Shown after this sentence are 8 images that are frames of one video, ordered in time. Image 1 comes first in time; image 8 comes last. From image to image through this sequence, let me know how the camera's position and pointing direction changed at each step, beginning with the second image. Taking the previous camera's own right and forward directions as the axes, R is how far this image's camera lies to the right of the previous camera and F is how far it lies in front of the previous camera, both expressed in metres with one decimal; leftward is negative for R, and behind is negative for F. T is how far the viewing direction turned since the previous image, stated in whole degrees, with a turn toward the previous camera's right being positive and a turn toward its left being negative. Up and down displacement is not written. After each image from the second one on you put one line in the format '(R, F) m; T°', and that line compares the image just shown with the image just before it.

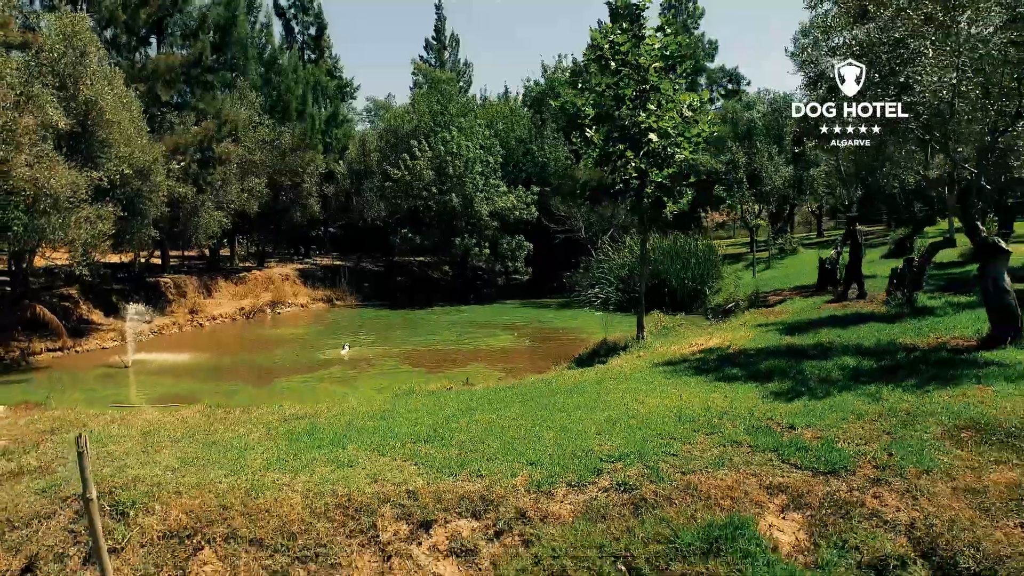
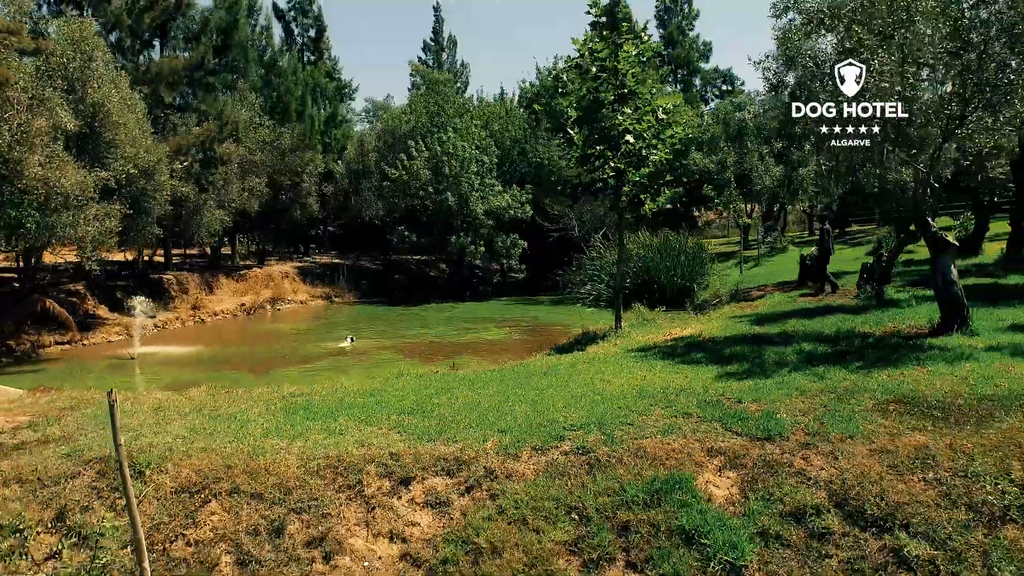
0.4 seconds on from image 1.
(+0.3, -0.8) m; 0°
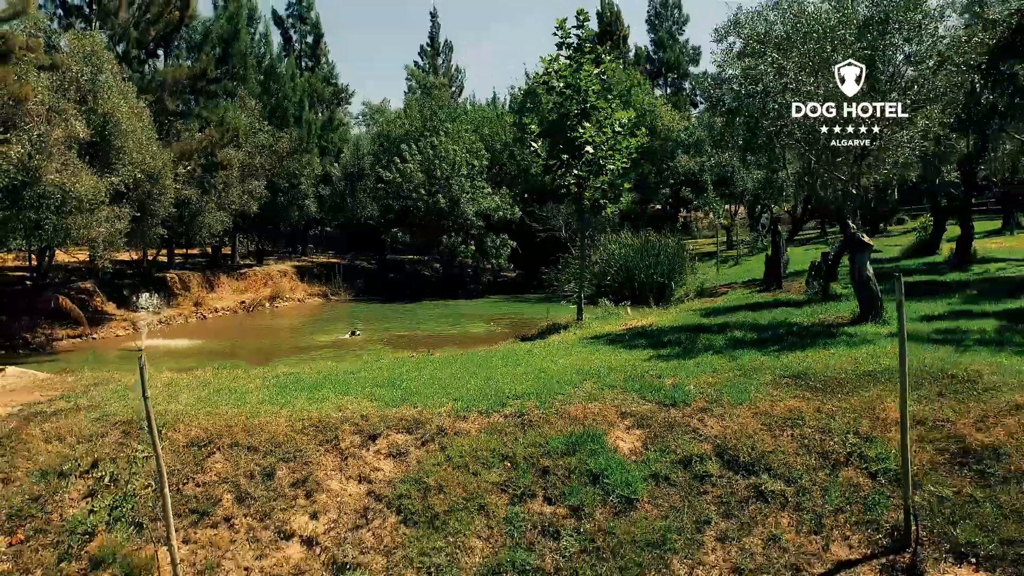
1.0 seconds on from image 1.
(+0.7, -1.5) m; 0°
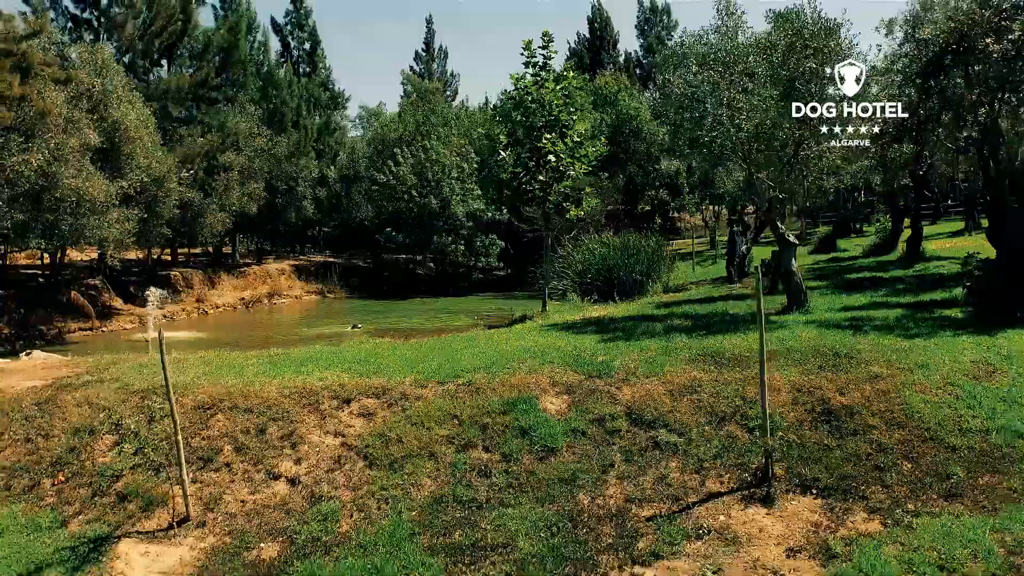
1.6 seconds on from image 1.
(+0.8, -1.7) m; 0°
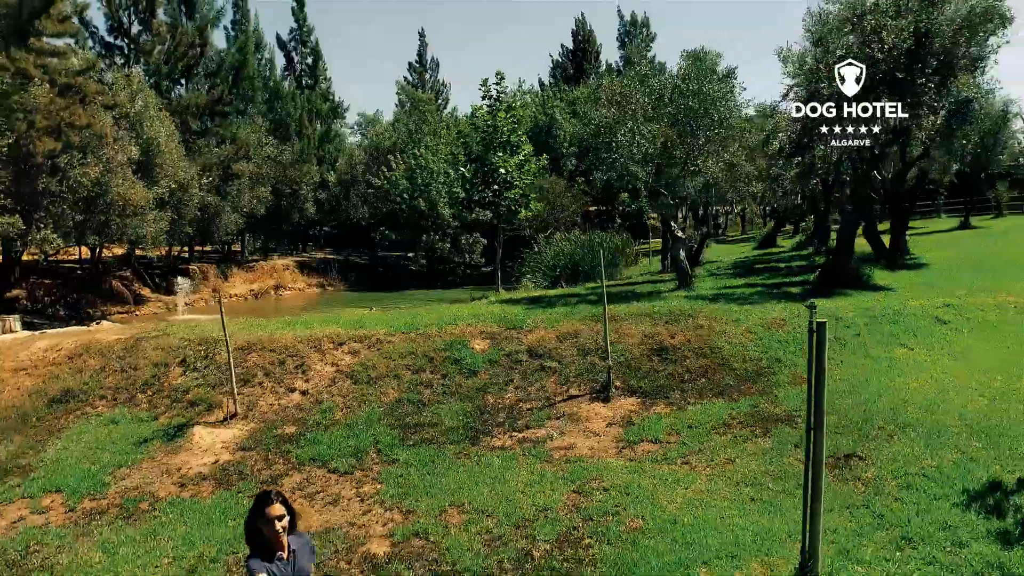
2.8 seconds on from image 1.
(+1.5, -4.6) m; 0°
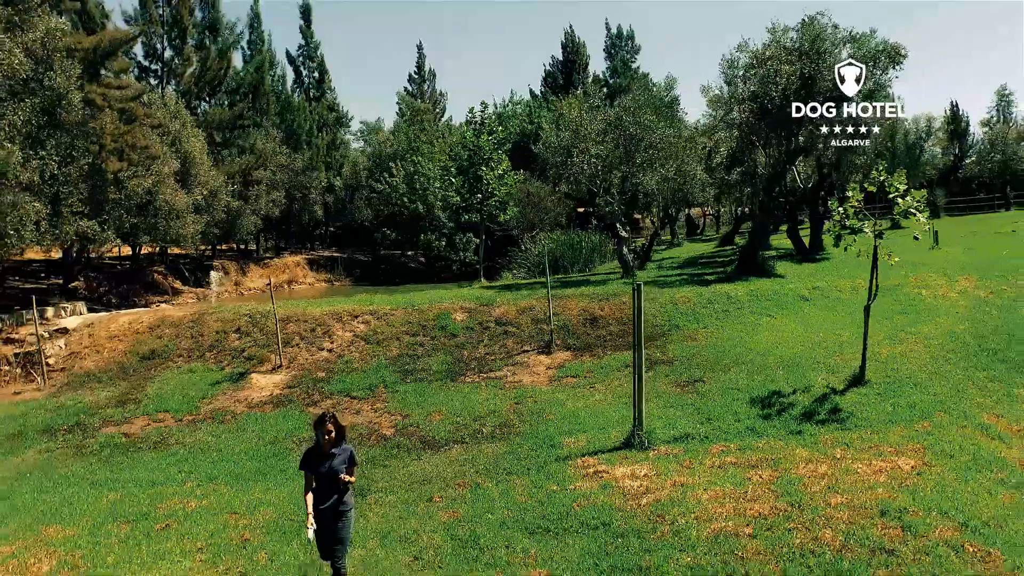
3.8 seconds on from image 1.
(+0.9, -4.8) m; 0°
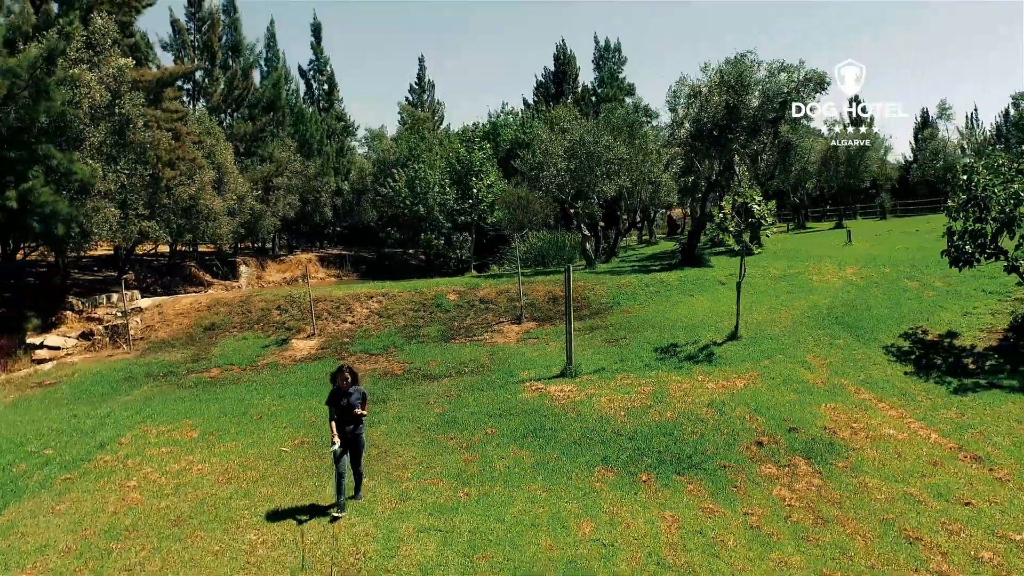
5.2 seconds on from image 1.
(+0.8, -5.3) m; 0°
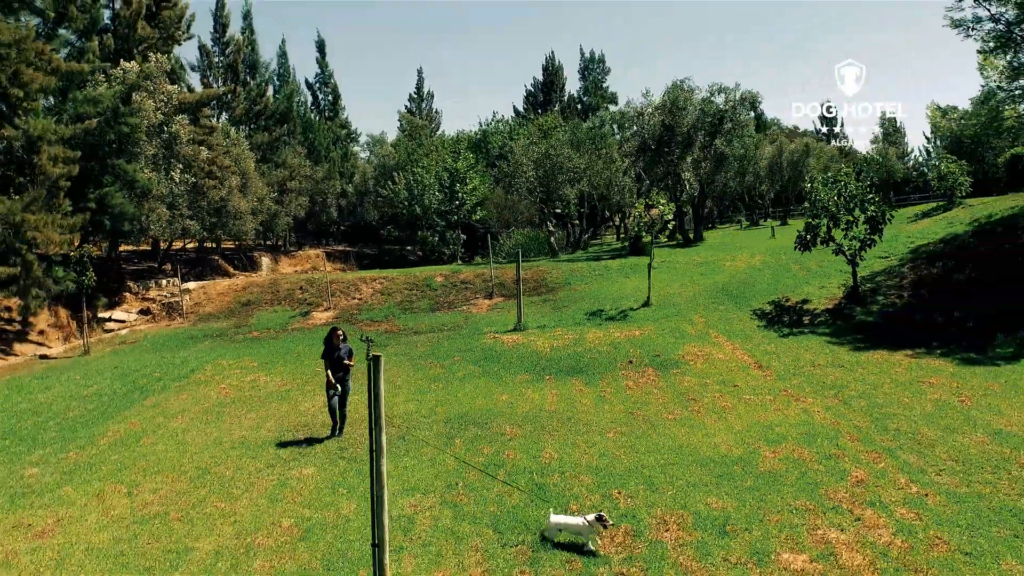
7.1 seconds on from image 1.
(+1.3, -6.2) m; 0°
